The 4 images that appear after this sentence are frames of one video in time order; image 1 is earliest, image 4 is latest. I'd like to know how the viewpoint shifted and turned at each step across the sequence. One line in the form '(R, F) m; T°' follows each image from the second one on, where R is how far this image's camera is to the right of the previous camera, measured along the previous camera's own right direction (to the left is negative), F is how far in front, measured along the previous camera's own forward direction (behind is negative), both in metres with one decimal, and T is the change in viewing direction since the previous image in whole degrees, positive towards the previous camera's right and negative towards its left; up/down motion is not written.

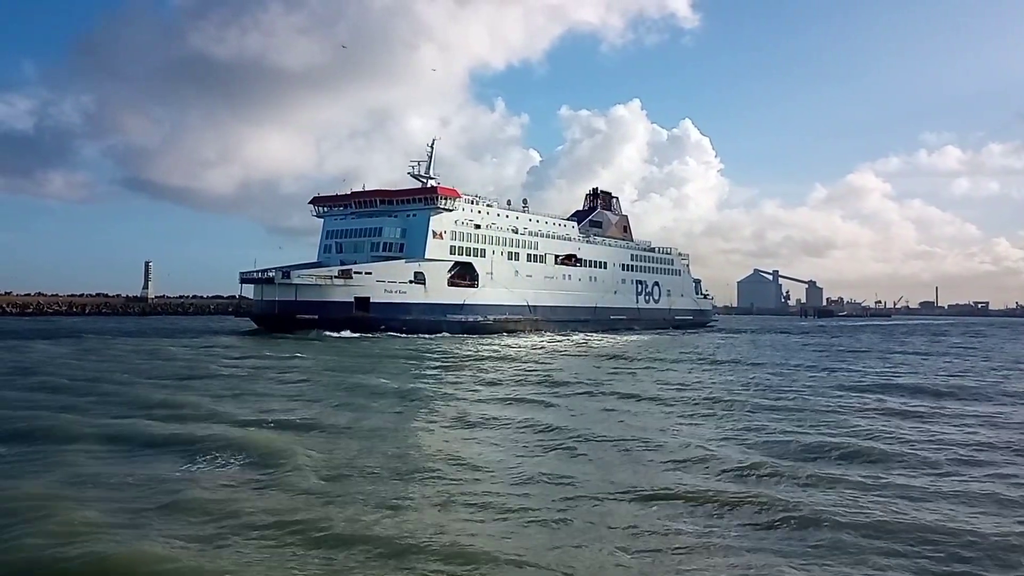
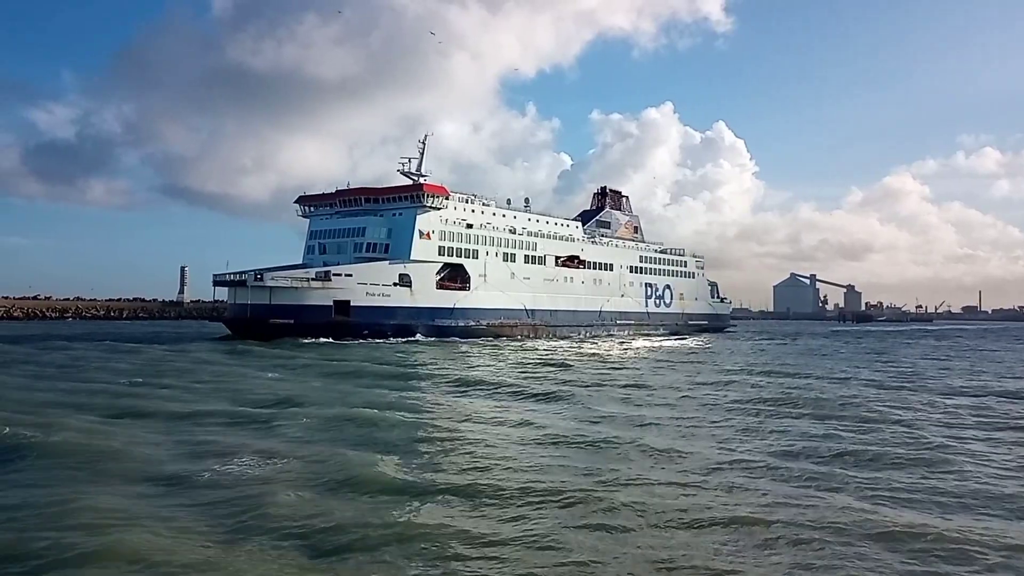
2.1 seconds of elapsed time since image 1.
(+1.1, +1.3) m; -2°
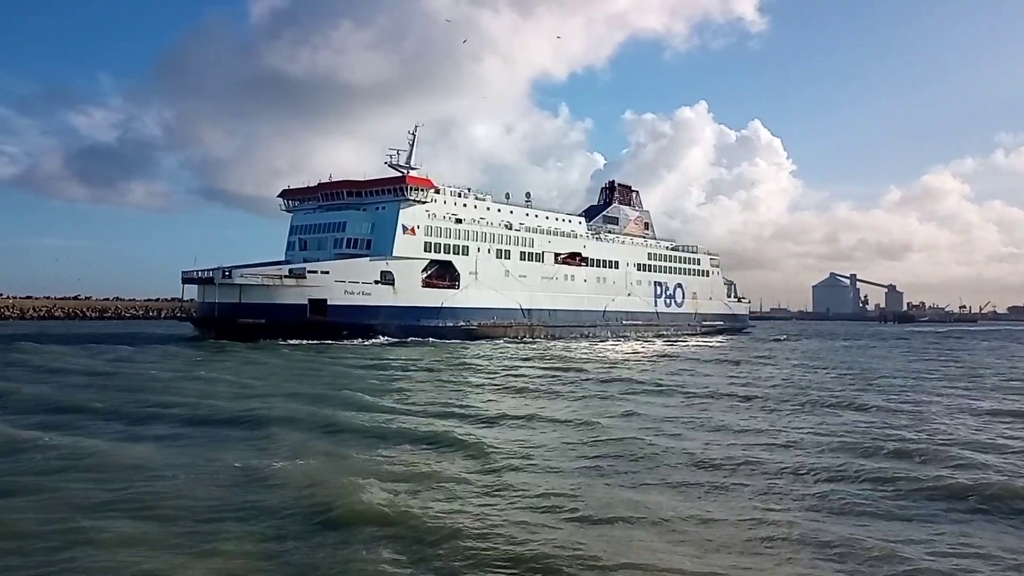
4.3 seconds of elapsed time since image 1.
(+1.1, +1.4) m; -2°
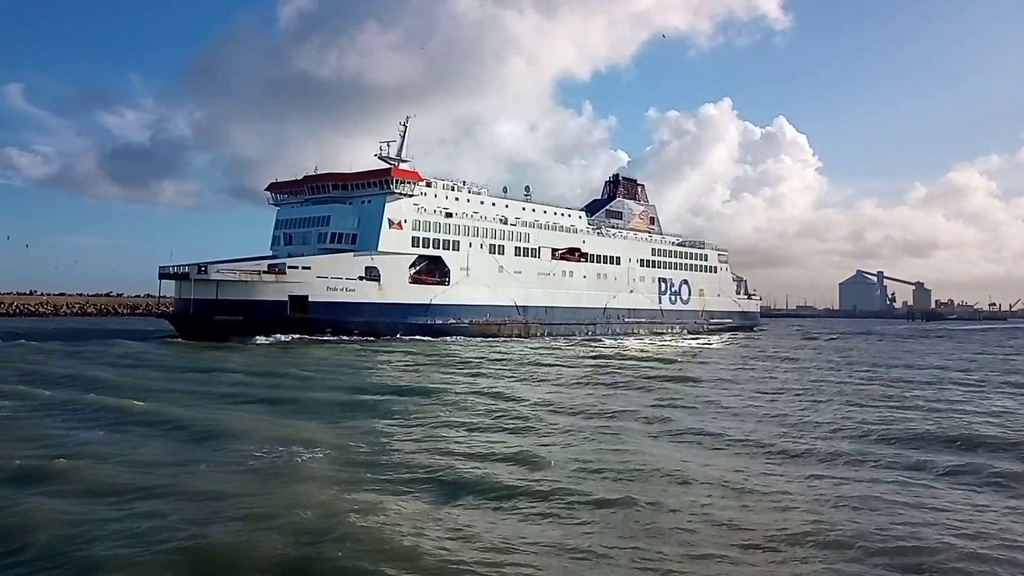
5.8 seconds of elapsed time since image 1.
(+0.8, +0.8) m; -1°
